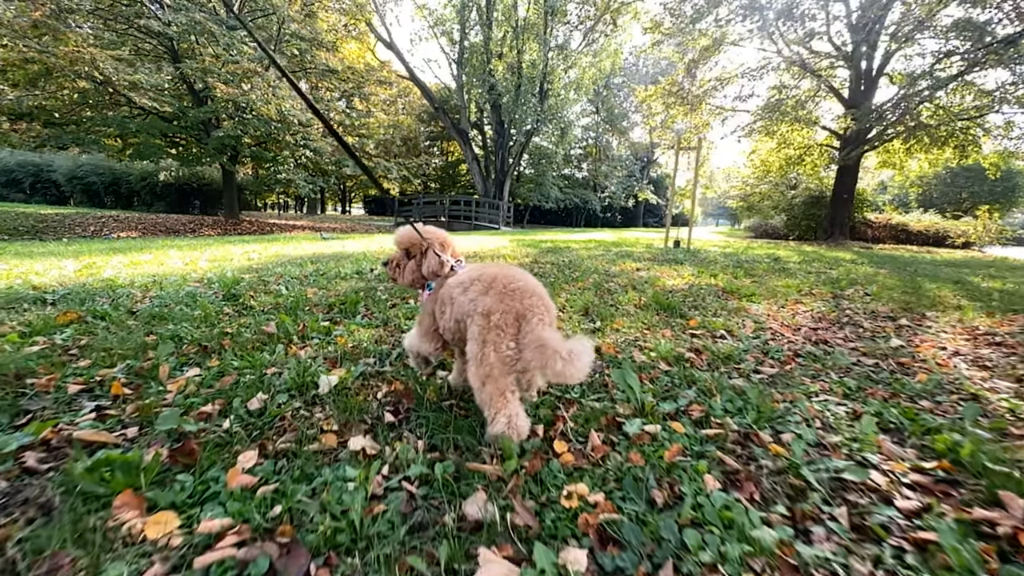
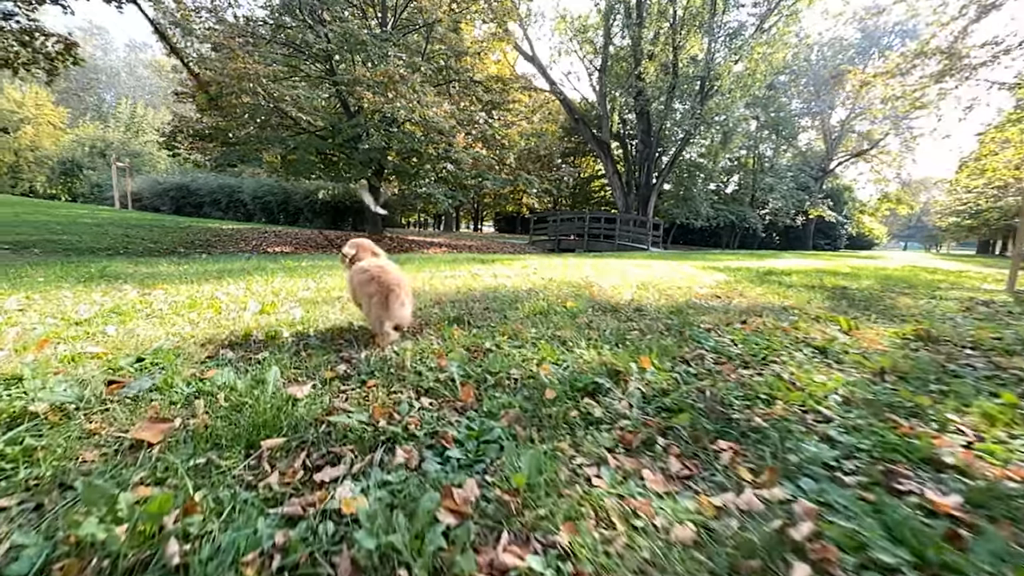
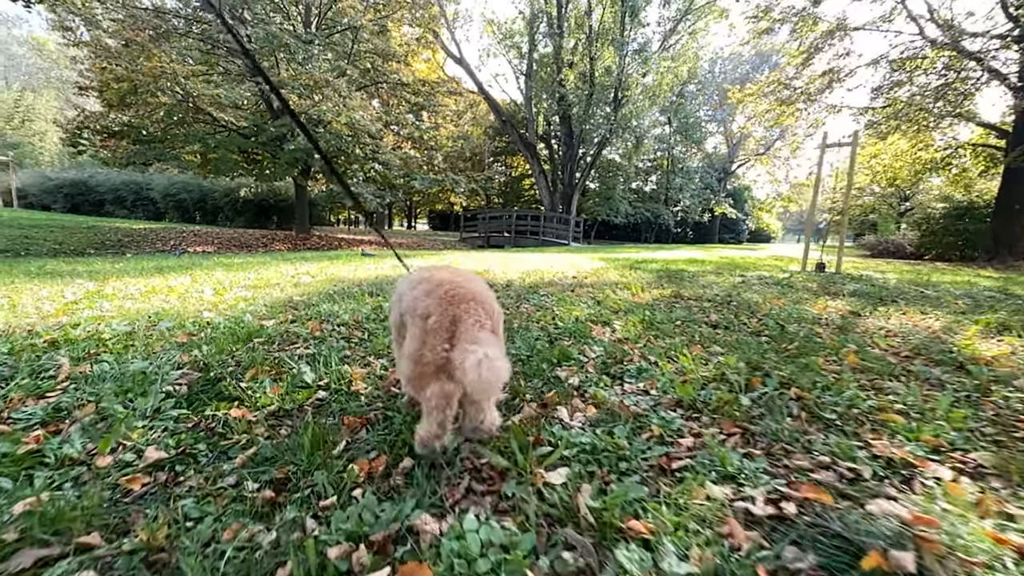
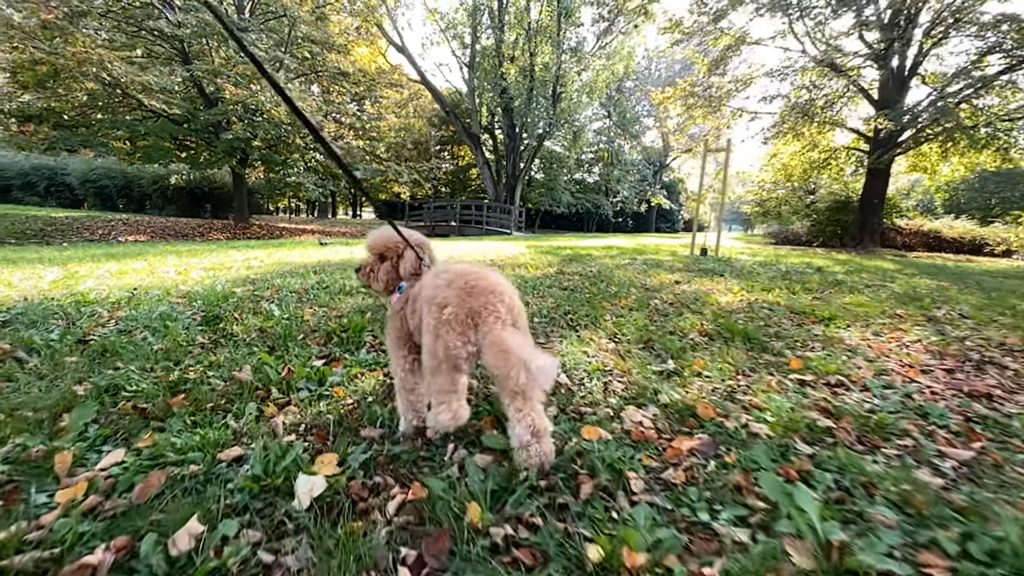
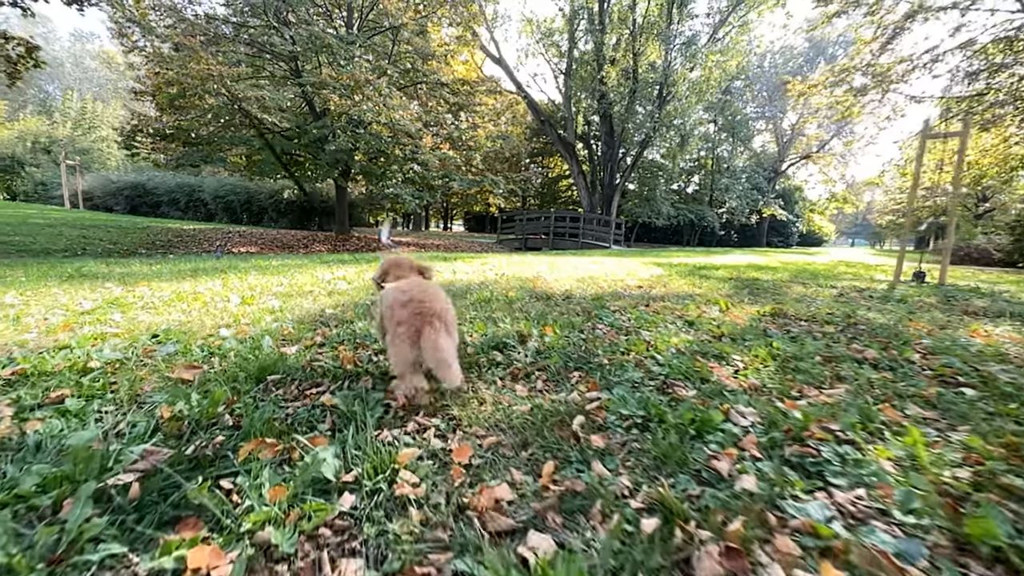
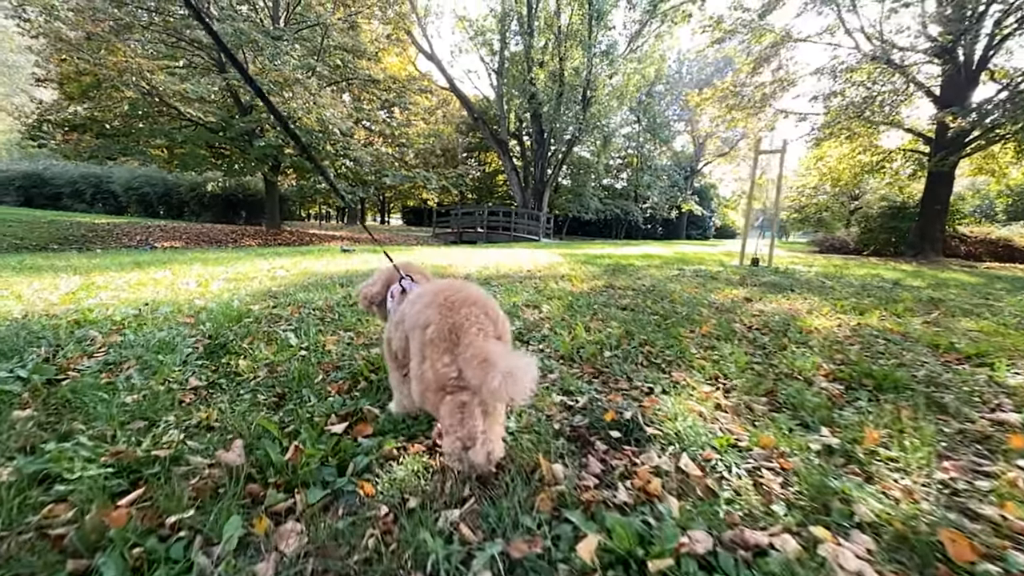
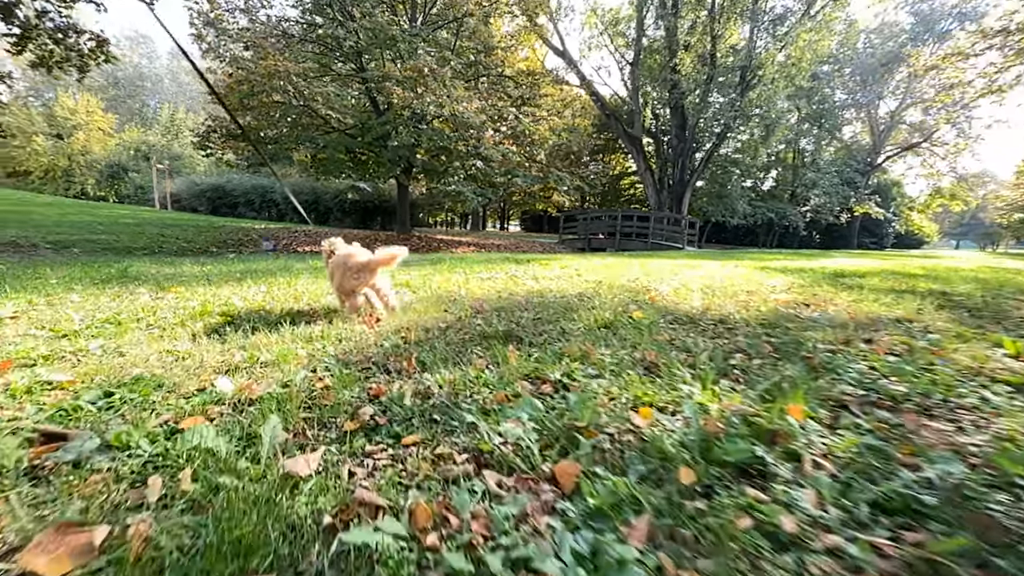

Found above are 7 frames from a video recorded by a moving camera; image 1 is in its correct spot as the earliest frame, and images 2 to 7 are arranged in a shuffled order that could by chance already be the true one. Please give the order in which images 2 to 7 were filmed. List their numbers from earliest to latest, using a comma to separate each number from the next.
4, 6, 3, 5, 2, 7
